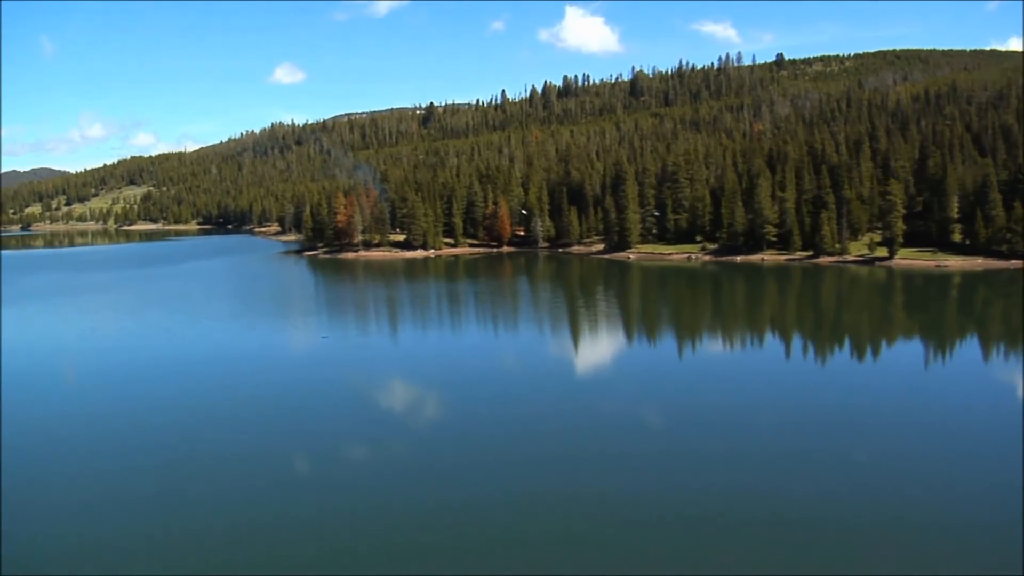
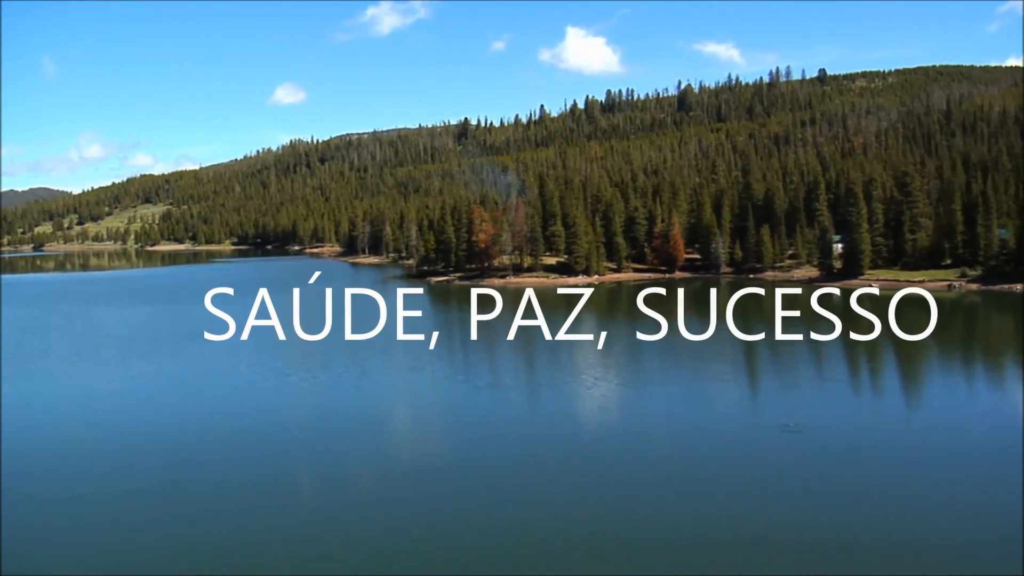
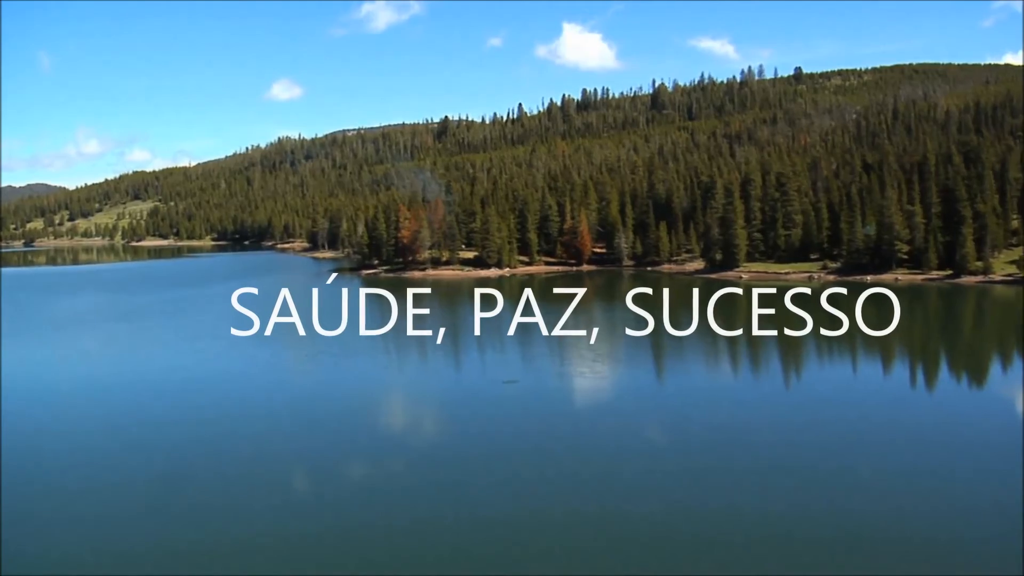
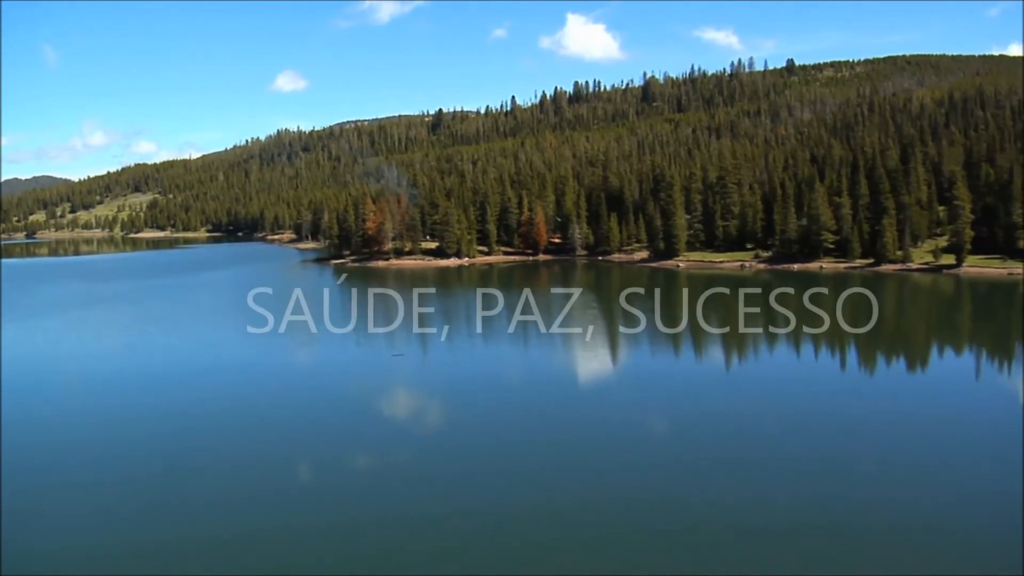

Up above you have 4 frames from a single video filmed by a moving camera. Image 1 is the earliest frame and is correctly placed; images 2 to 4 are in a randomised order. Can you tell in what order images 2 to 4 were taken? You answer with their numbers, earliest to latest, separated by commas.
4, 3, 2
